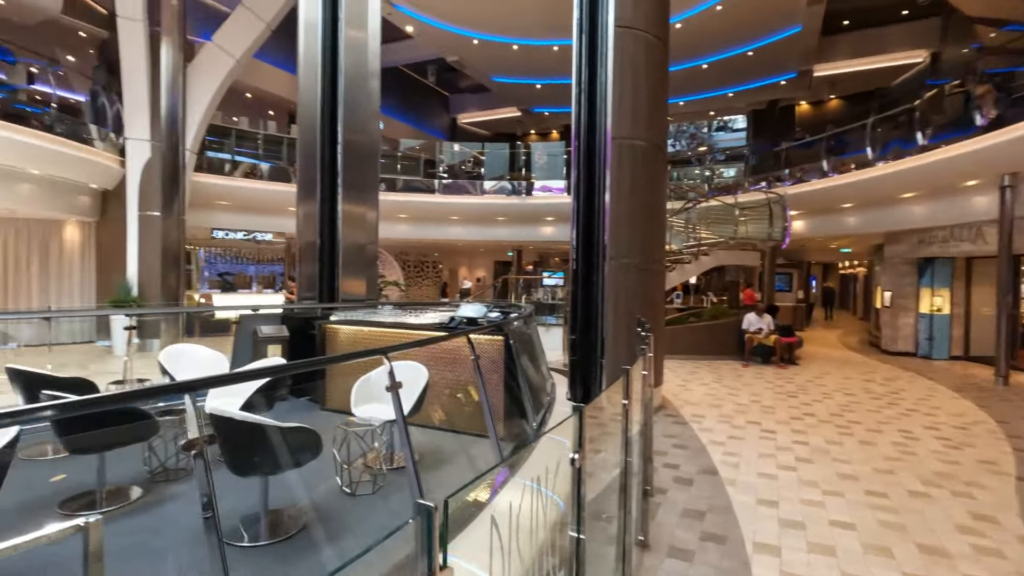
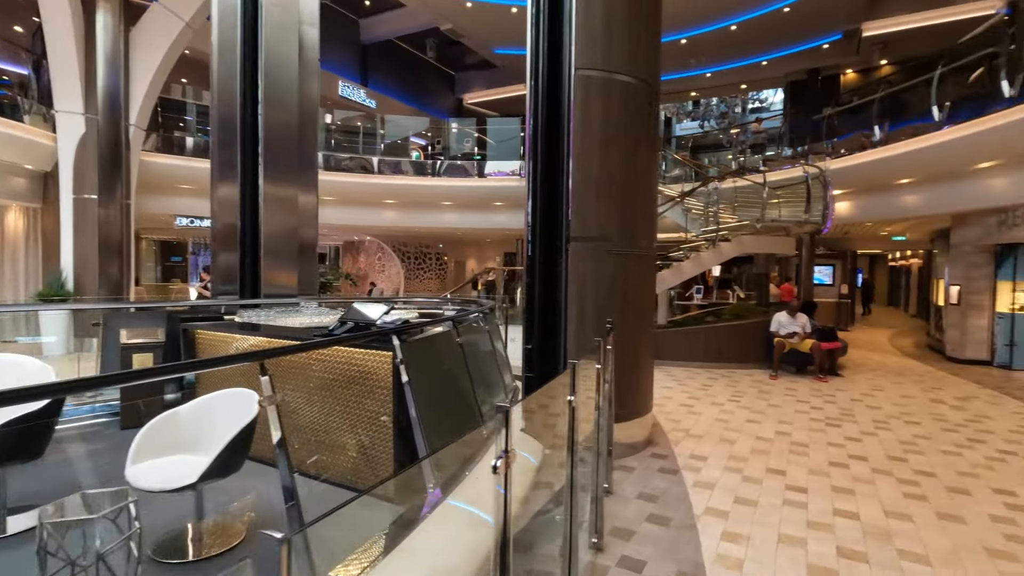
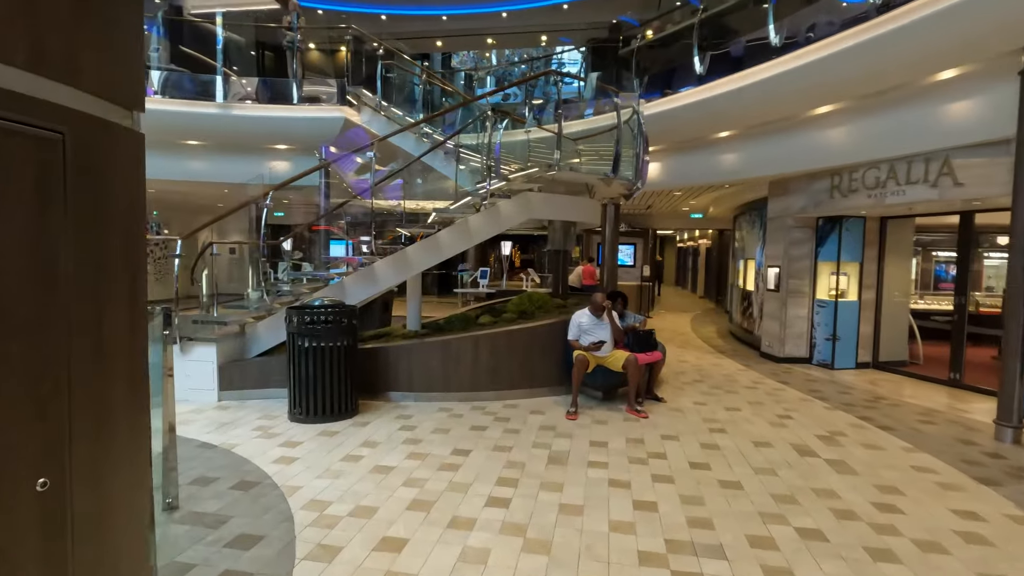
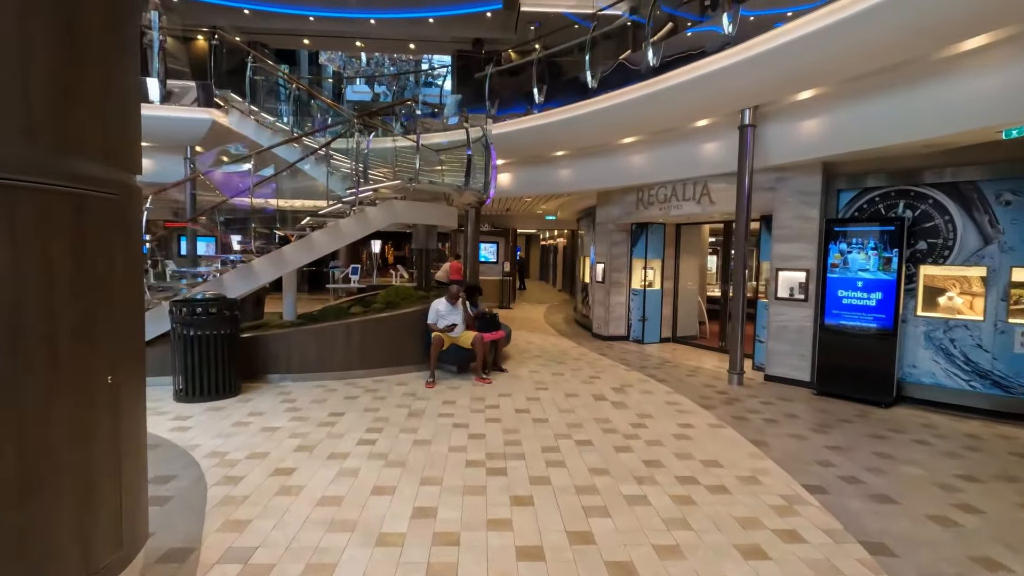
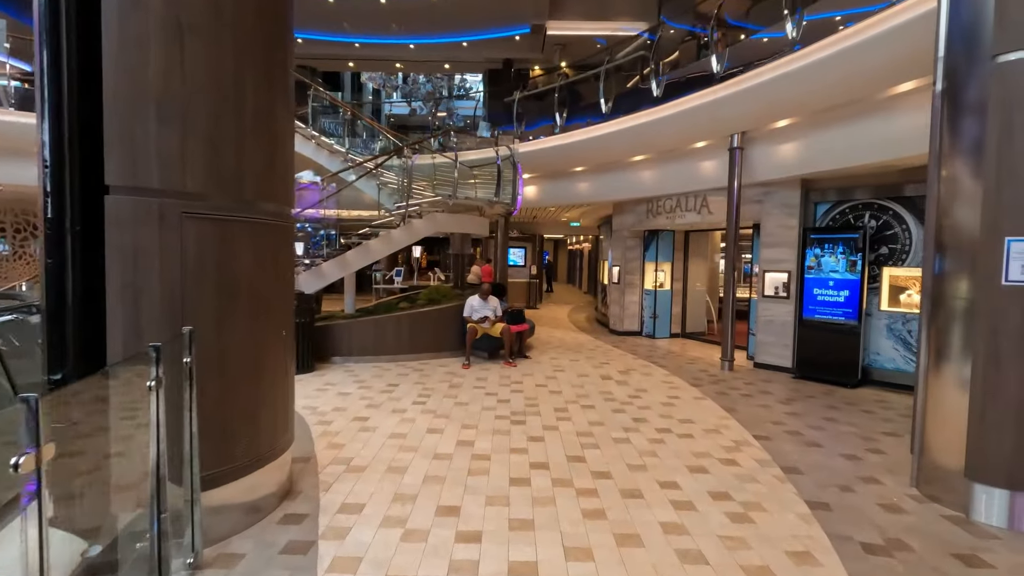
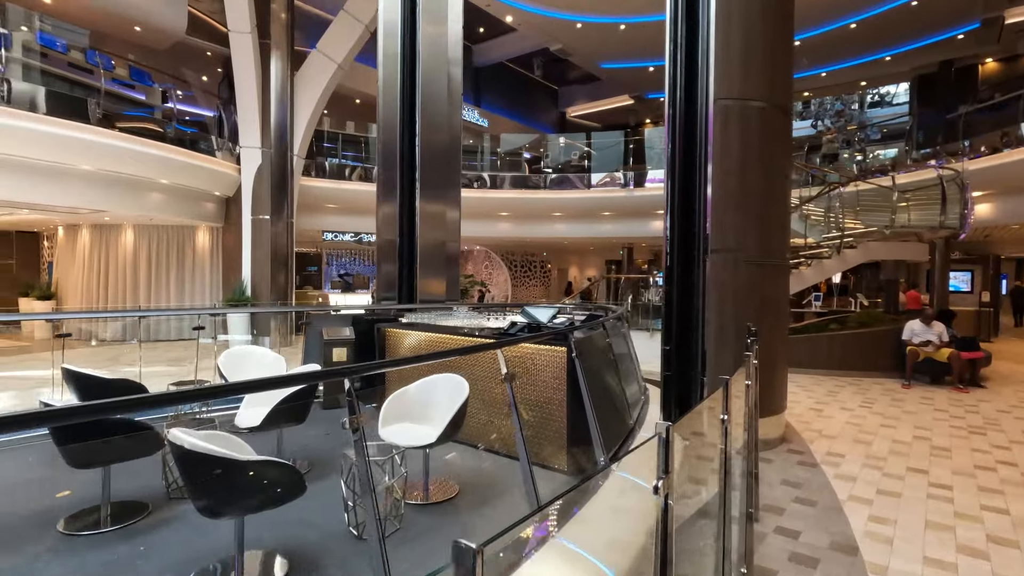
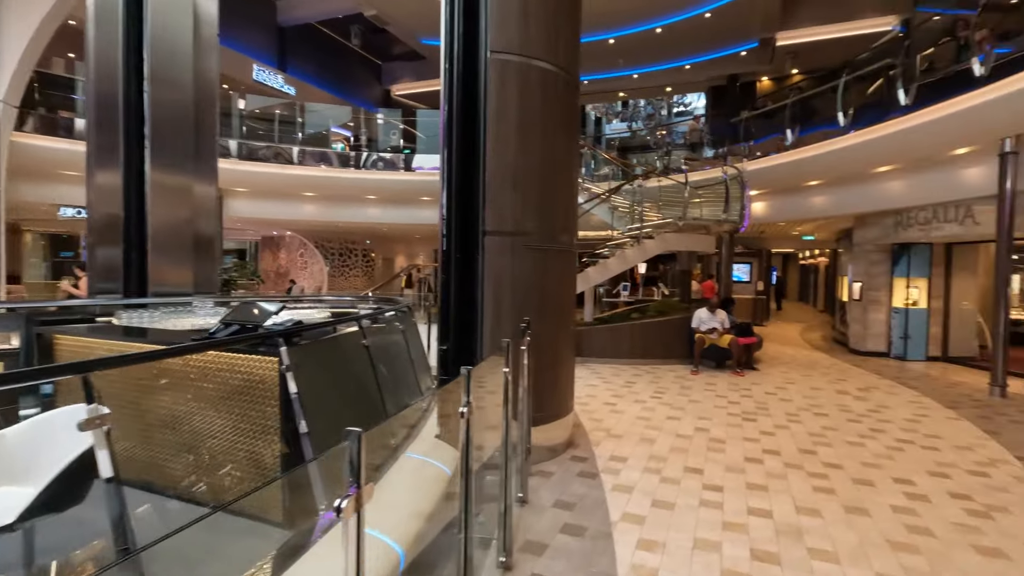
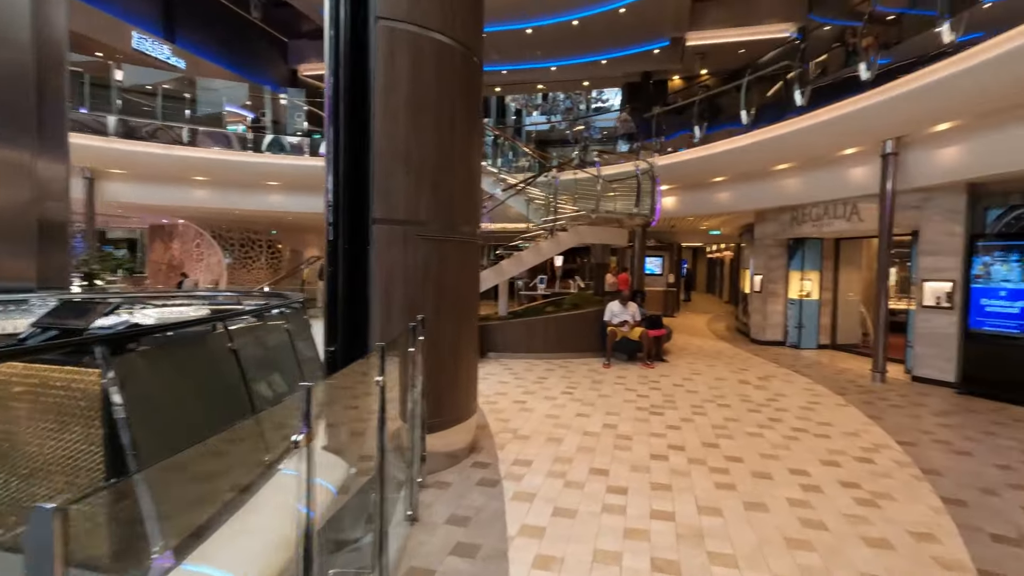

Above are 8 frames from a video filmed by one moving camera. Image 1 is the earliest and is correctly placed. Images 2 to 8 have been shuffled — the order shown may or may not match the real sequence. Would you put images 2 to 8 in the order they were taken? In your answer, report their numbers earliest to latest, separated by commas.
6, 2, 7, 8, 5, 4, 3
